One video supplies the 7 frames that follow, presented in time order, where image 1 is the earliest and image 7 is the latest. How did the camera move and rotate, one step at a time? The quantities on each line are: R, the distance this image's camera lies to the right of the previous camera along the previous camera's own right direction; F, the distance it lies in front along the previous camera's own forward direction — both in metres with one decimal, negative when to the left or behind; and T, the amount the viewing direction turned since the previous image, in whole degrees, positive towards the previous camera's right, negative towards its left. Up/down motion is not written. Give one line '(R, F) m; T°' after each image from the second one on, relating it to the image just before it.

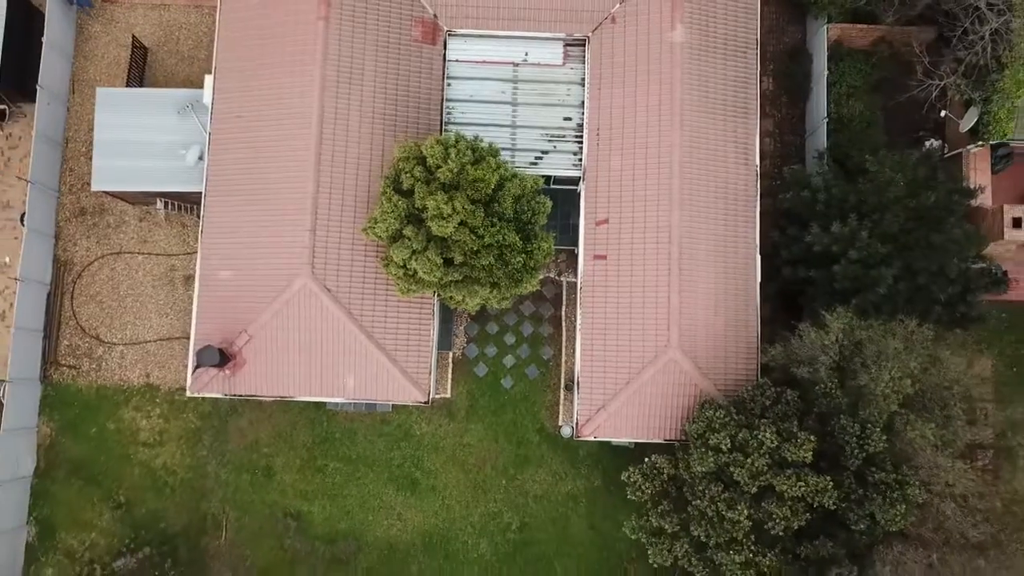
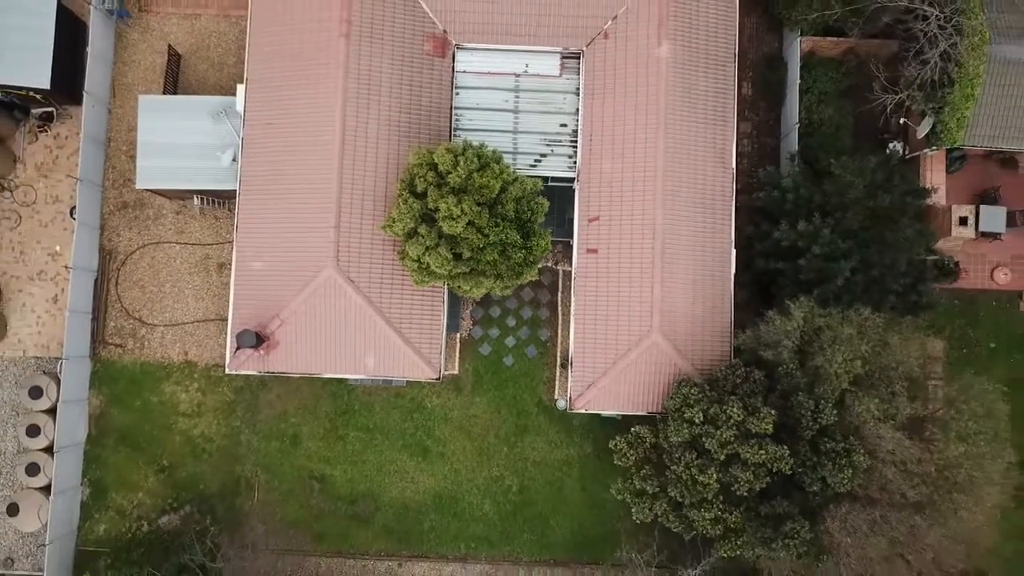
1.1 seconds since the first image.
(0.0, -1.9) m; 0°
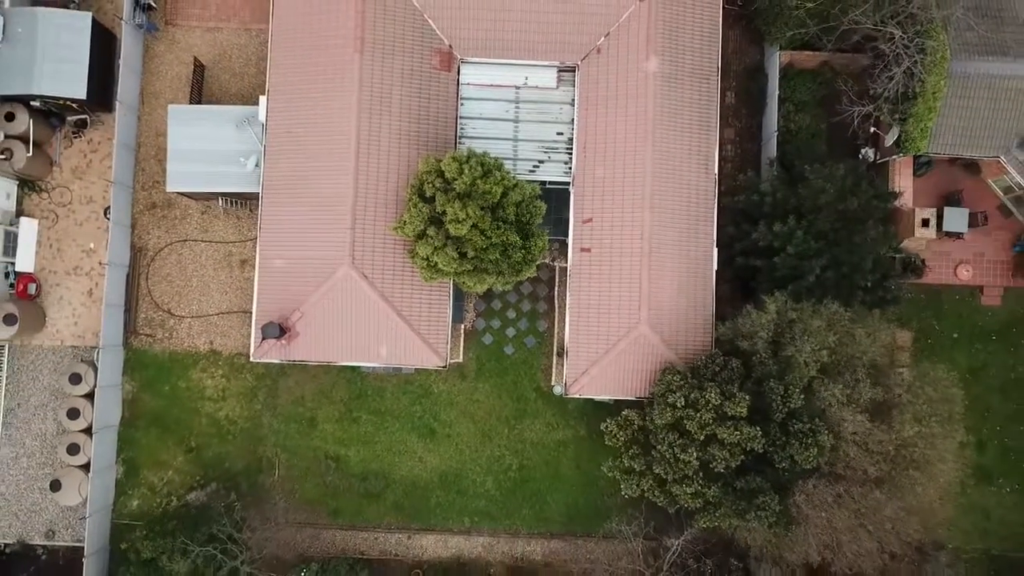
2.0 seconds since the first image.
(0.0, -1.6) m; 0°
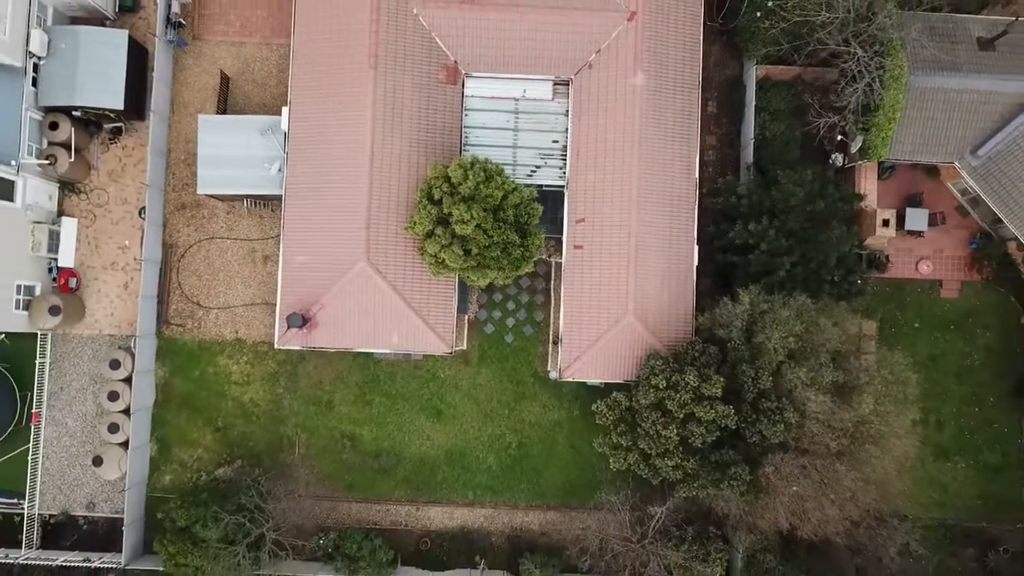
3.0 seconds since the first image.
(0.0, -1.9) m; 0°
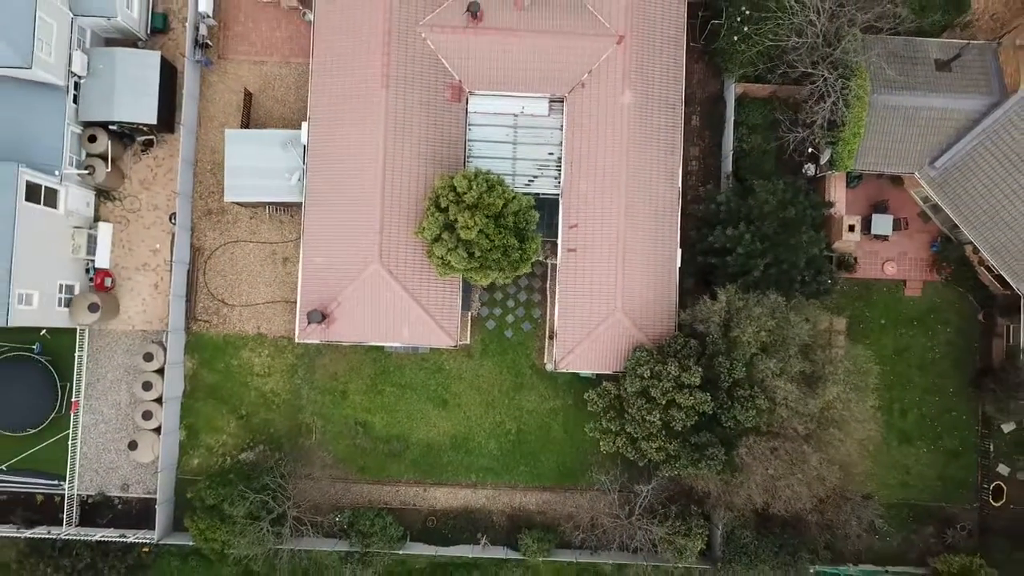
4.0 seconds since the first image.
(0.0, -2.0) m; 0°
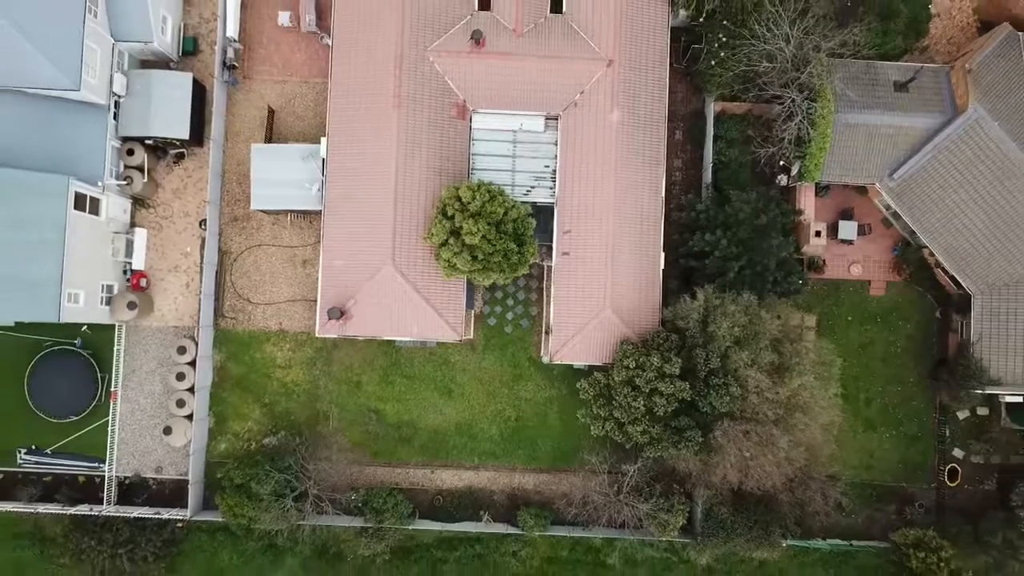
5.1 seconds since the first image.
(0.0, -2.4) m; 0°
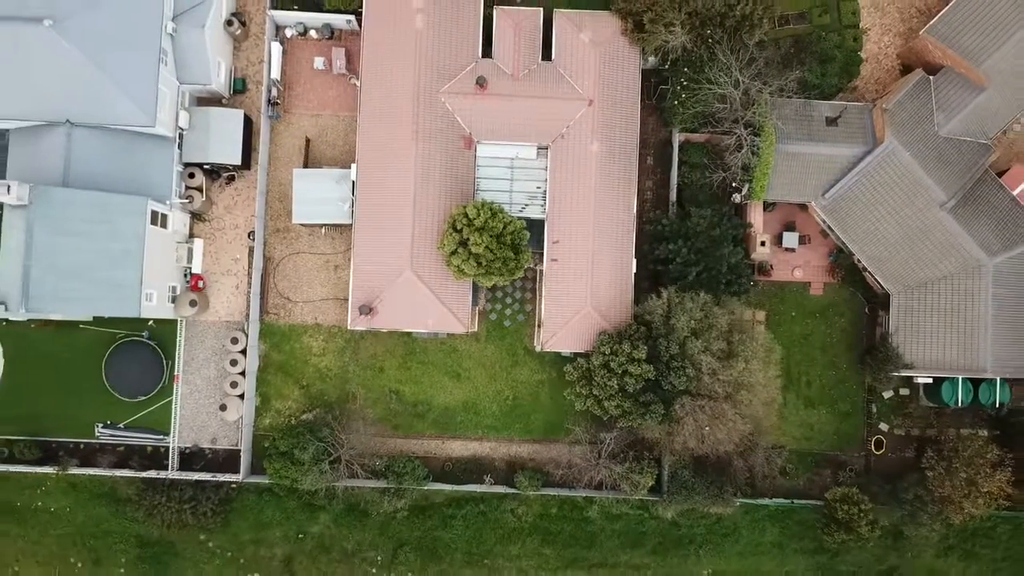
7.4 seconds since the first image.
(+0.1, -5.2) m; 0°
